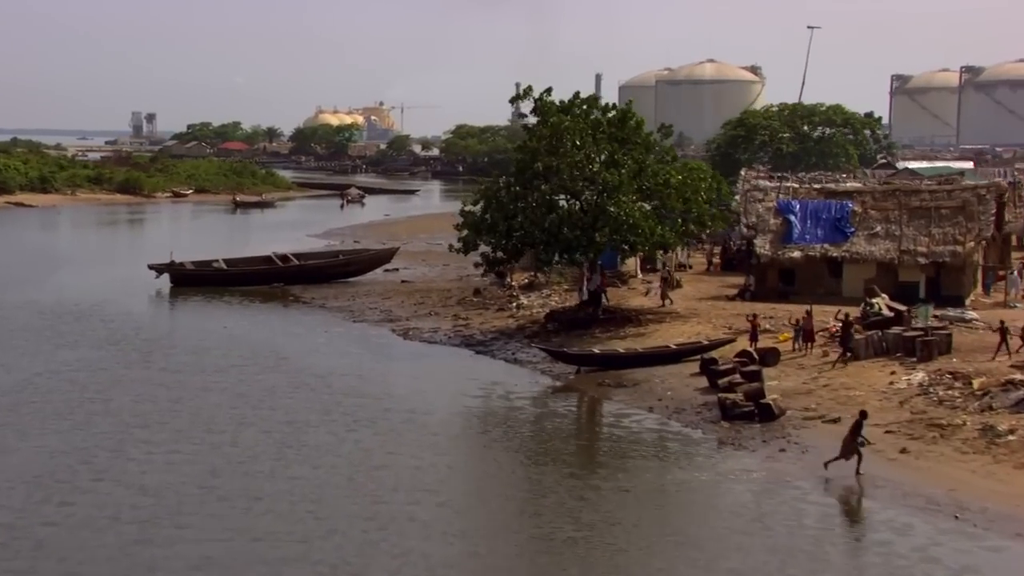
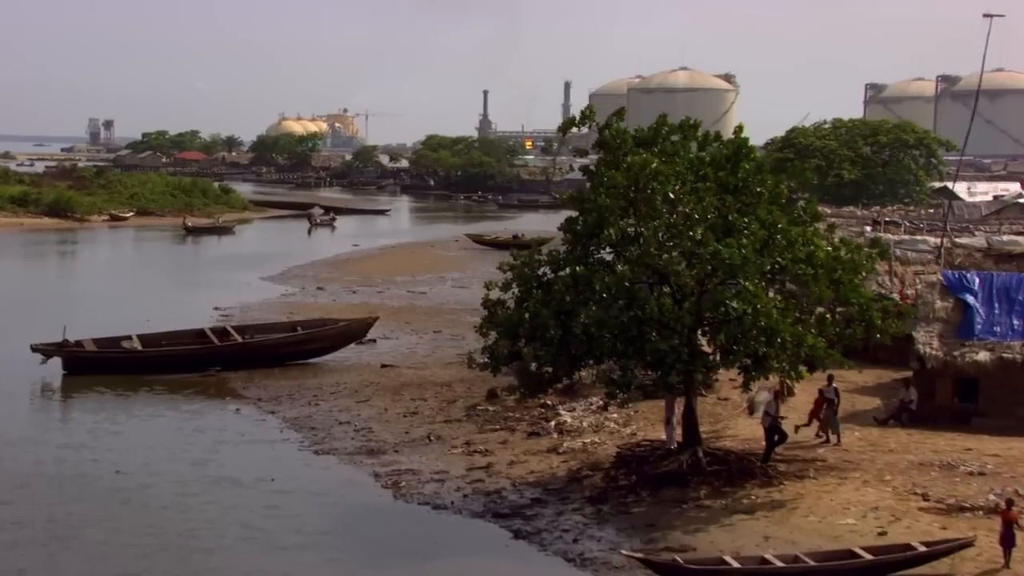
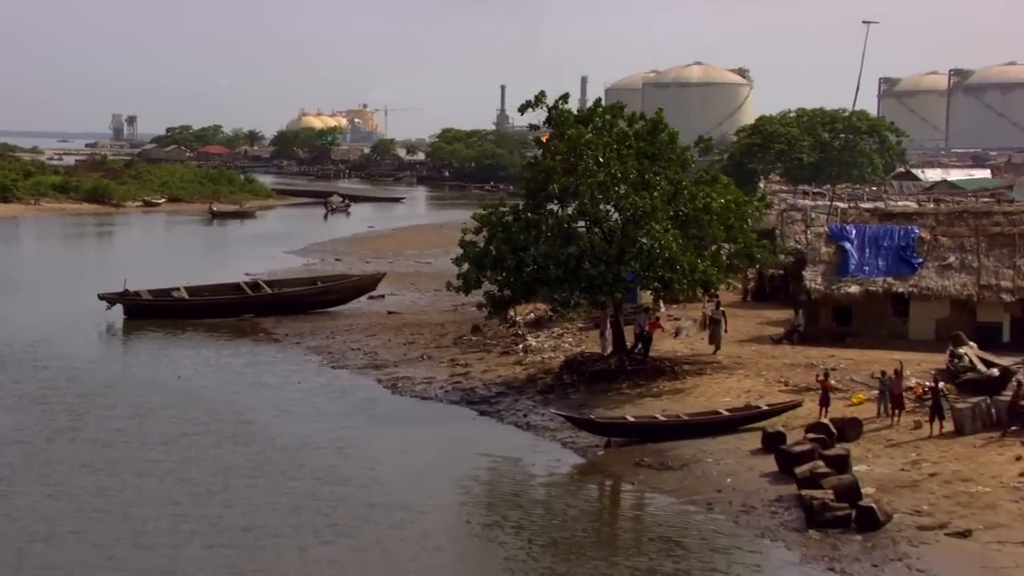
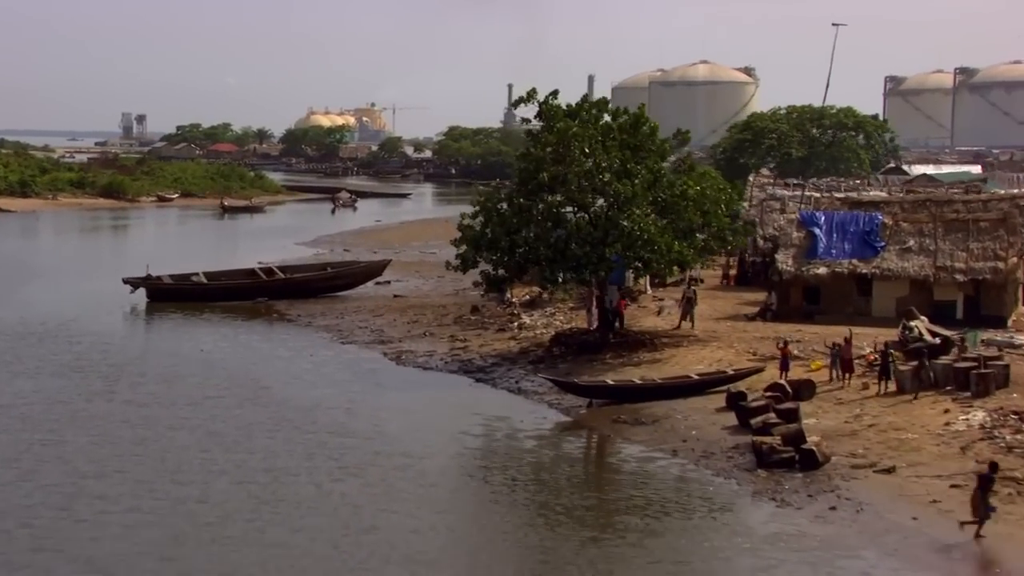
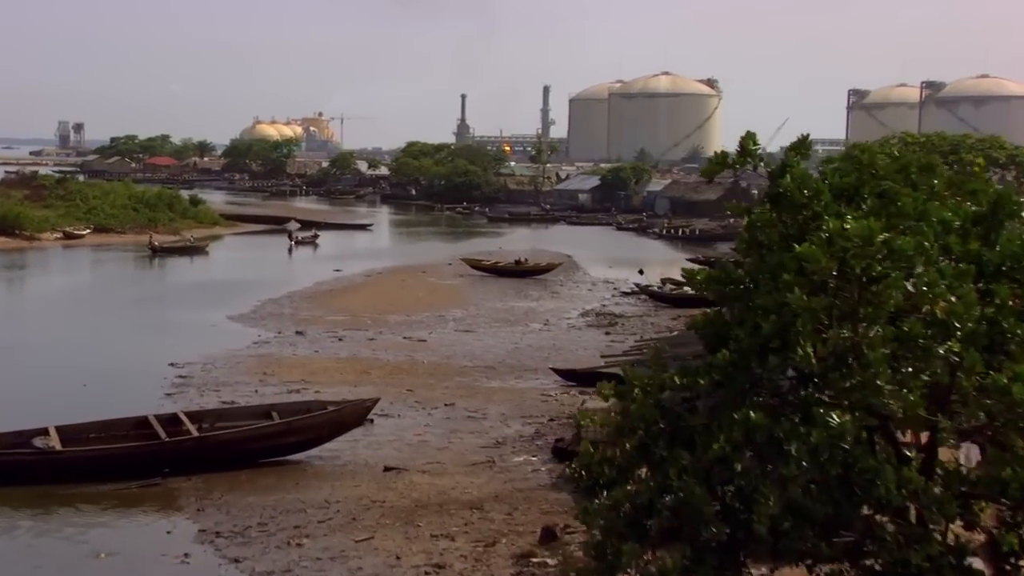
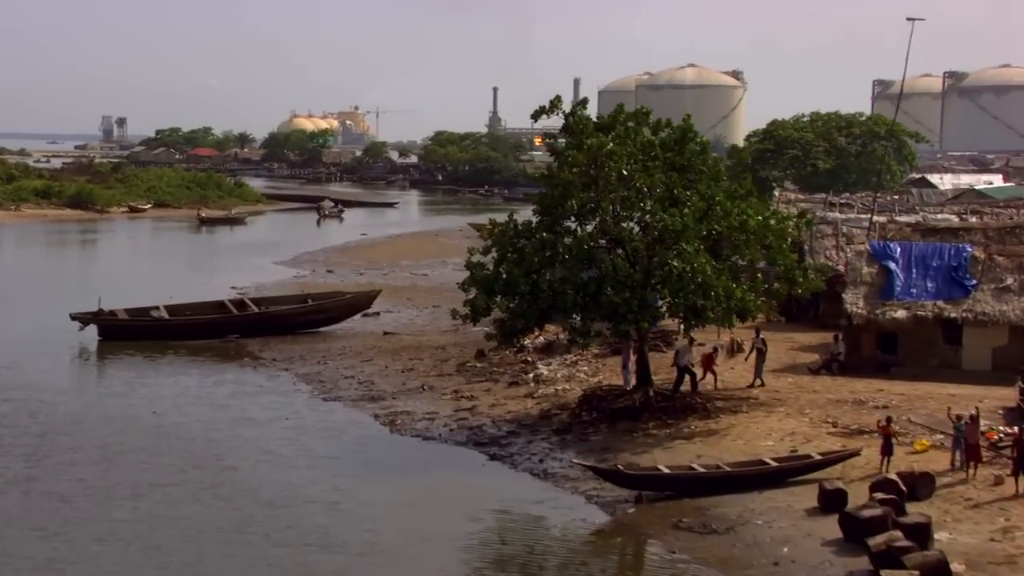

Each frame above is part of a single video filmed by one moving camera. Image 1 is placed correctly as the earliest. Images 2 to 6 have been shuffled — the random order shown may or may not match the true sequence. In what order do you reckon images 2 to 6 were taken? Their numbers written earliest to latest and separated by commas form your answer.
4, 3, 6, 2, 5
